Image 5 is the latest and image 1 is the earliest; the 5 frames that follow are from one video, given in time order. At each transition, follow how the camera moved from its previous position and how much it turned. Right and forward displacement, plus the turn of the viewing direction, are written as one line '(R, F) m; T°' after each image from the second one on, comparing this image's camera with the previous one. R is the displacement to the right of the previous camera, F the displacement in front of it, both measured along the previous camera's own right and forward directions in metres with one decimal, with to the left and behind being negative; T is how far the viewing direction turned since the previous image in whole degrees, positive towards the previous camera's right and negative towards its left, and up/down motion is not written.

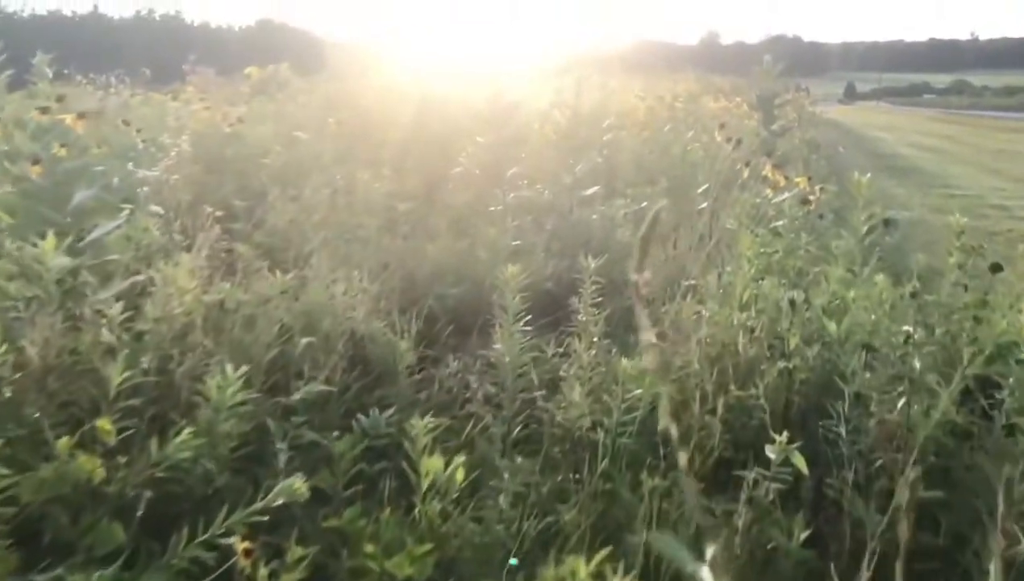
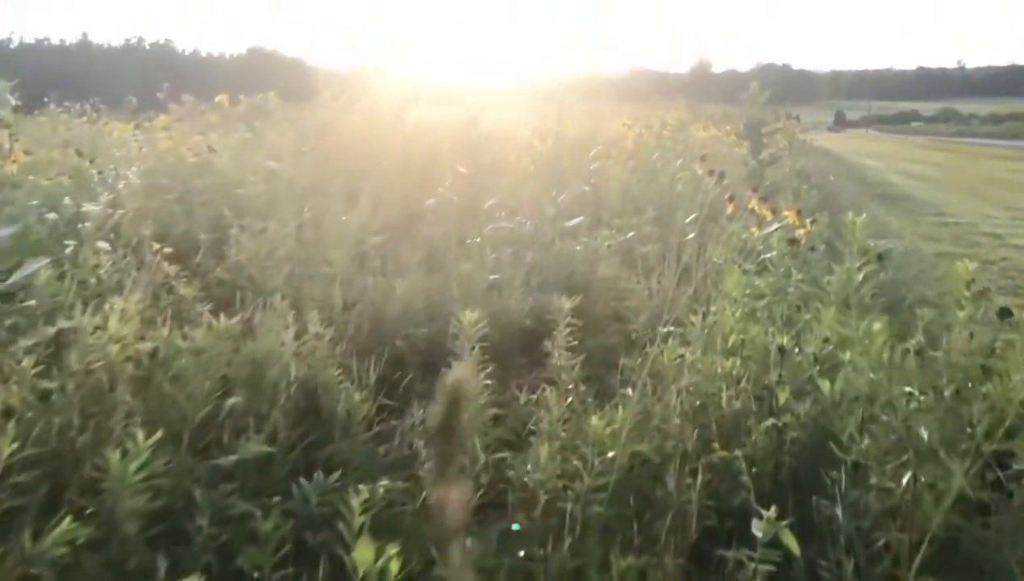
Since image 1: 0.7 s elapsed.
(+0.1, +0.2) m; 0°
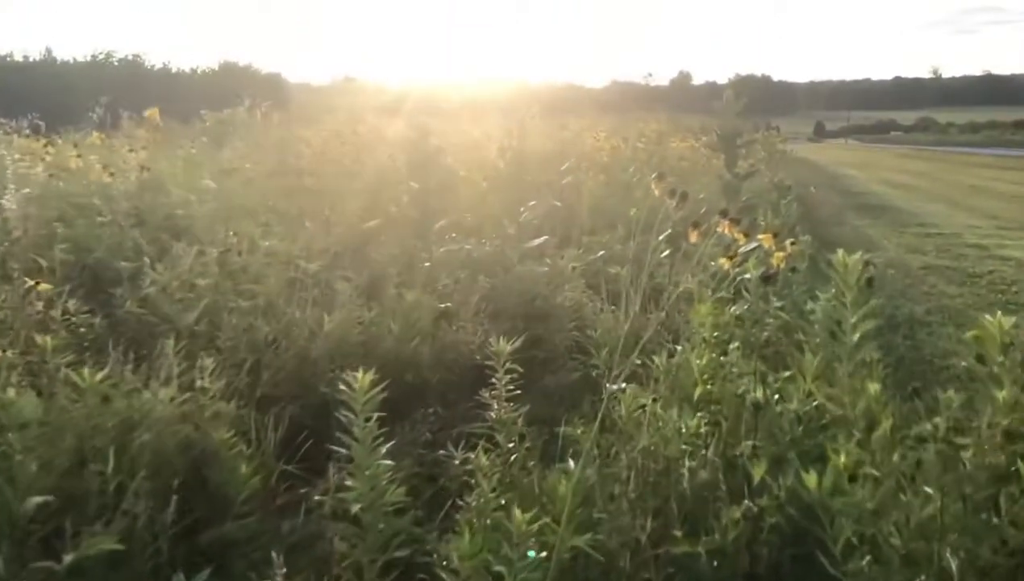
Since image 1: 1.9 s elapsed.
(+0.1, +0.4) m; +1°
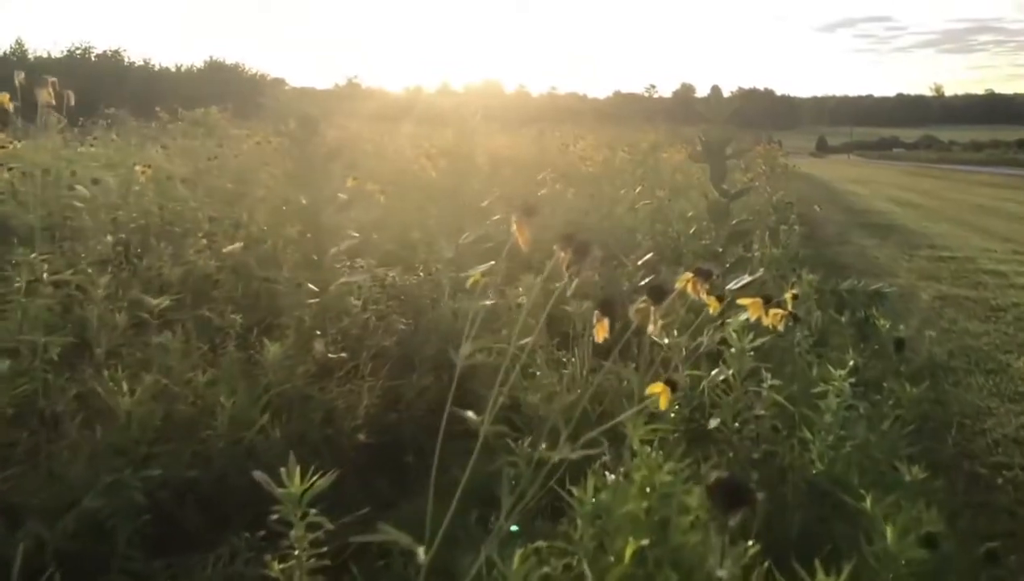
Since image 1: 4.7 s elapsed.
(+0.3, +0.9) m; 0°
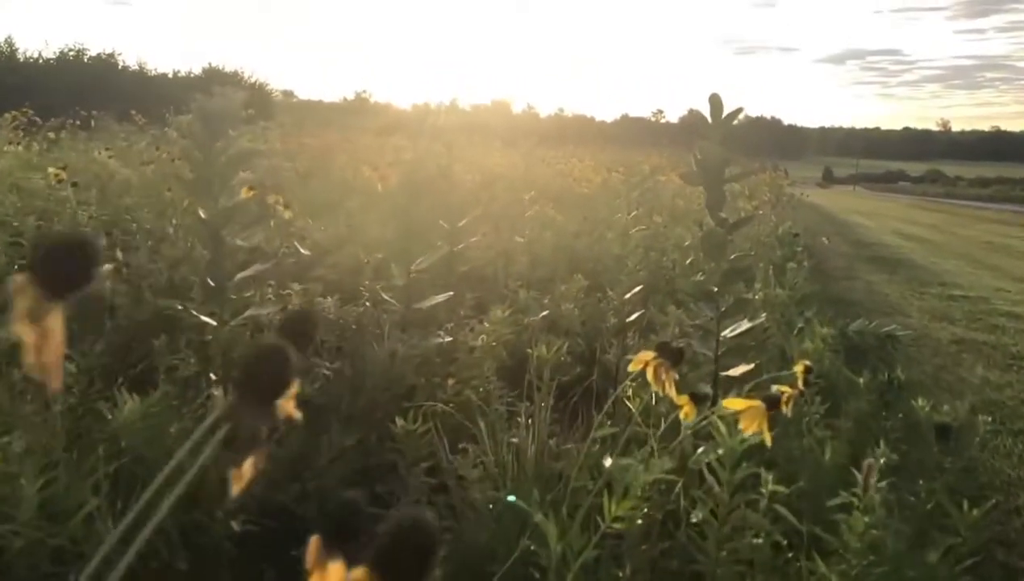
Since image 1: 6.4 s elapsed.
(+0.2, +0.5) m; 0°
